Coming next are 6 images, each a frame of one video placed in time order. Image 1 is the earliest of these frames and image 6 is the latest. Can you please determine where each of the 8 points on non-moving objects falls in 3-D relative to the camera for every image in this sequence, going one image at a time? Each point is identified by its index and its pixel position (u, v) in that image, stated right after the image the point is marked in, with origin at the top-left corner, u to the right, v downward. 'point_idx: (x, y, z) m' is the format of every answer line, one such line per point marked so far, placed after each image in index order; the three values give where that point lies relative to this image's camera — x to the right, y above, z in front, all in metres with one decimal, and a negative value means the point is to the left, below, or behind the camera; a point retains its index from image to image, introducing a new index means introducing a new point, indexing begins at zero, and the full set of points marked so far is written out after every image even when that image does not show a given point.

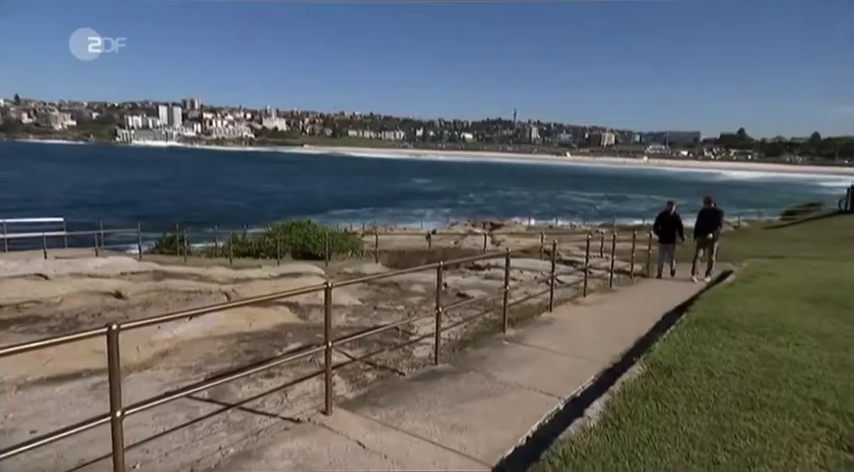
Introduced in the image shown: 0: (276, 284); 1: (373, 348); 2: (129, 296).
0: (-2.9, -0.9, +11.3) m
1: (-0.7, -1.5, +7.7) m
2: (-5.1, -1.0, +9.9) m
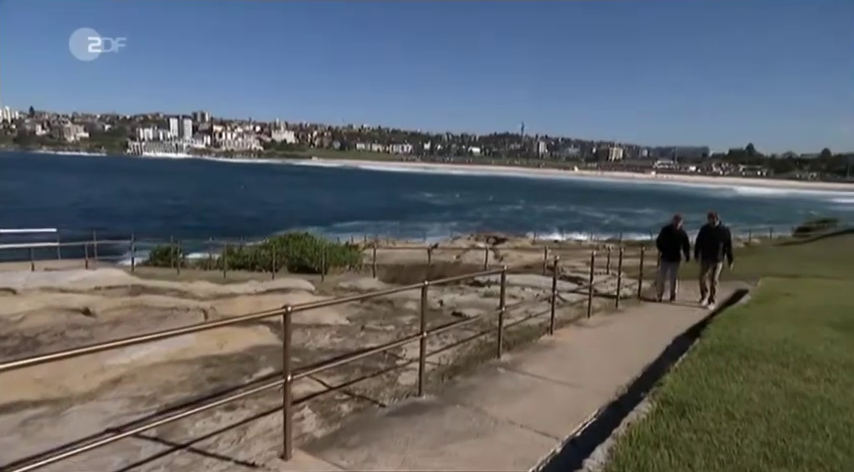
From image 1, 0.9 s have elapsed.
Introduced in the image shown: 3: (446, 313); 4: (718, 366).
0: (-3.1, -1.2, +10.7) m
1: (-0.9, -1.7, +7.0) m
2: (-5.3, -1.2, +9.3) m
3: (+0.4, -1.5, +11.2) m
4: (+3.3, -1.5, +6.6) m
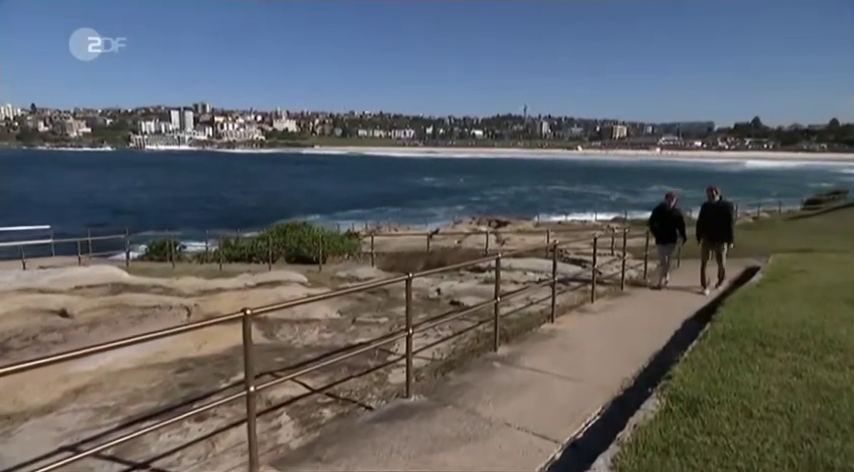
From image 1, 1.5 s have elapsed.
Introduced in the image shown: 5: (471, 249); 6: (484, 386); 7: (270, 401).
0: (-3.1, -1.0, +10.2) m
1: (-1.0, -1.6, +6.6) m
2: (-5.4, -1.2, +8.9) m
3: (+0.3, -1.2, +10.7) m
4: (+3.2, -1.2, +6.1) m
5: (+1.4, -0.4, +19.0) m
6: (+0.6, -1.5, +6.0) m
7: (-1.5, -1.6, +5.6) m
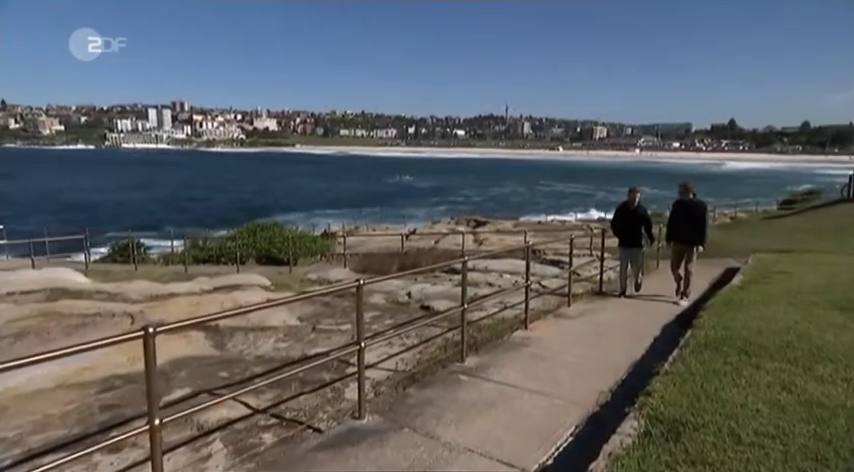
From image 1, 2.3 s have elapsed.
0: (-3.7, -1.0, +9.5) m
1: (-1.4, -1.6, +5.9) m
2: (-5.8, -1.2, +8.1) m
3: (-0.2, -1.2, +10.1) m
4: (+2.8, -1.2, +5.6) m
5: (+0.6, -0.4, +18.5) m
6: (+0.2, -1.6, +5.4) m
7: (-1.9, -1.6, +5.0) m
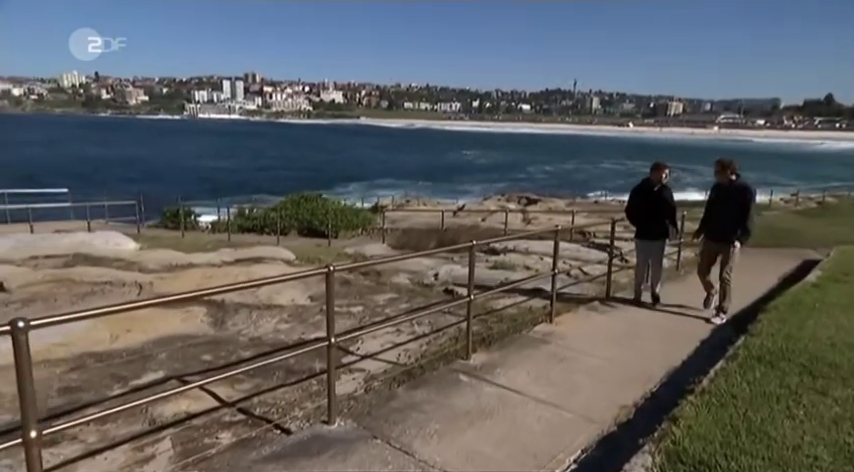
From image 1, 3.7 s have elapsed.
0: (-3.3, -0.6, +9.1) m
1: (-1.5, -1.3, +5.4) m
2: (-5.6, -0.7, +8.0) m
3: (+0.1, -0.8, +9.4) m
4: (+2.7, -1.2, +4.6) m
5: (+1.9, +0.2, +17.6) m
6: (+0.1, -1.4, +4.7) m
7: (-2.1, -1.4, +4.5) m
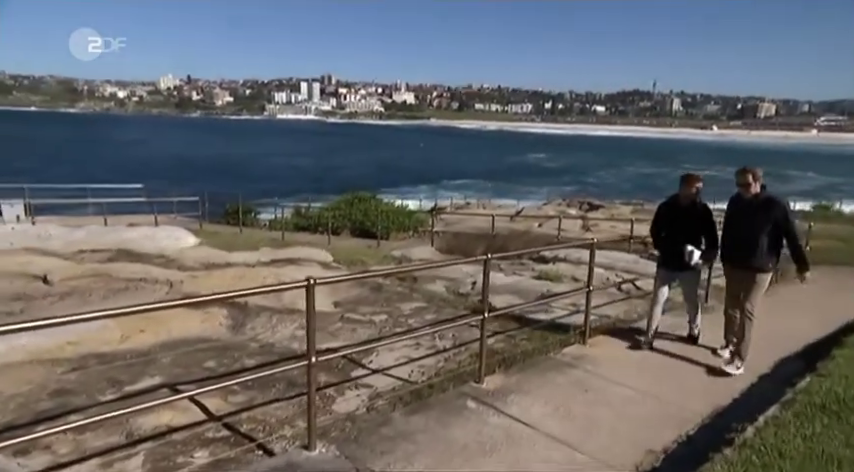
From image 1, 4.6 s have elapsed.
0: (-2.8, -0.6, +9.1) m
1: (-1.4, -1.4, +5.1) m
2: (-5.2, -0.7, +8.2) m
3: (+0.7, -1.0, +8.9) m
4: (+2.6, -1.3, +3.8) m
5: (+3.4, 0.0, +16.8) m
6: (0.0, -1.5, +4.3) m
7: (-2.1, -1.4, +4.3) m
